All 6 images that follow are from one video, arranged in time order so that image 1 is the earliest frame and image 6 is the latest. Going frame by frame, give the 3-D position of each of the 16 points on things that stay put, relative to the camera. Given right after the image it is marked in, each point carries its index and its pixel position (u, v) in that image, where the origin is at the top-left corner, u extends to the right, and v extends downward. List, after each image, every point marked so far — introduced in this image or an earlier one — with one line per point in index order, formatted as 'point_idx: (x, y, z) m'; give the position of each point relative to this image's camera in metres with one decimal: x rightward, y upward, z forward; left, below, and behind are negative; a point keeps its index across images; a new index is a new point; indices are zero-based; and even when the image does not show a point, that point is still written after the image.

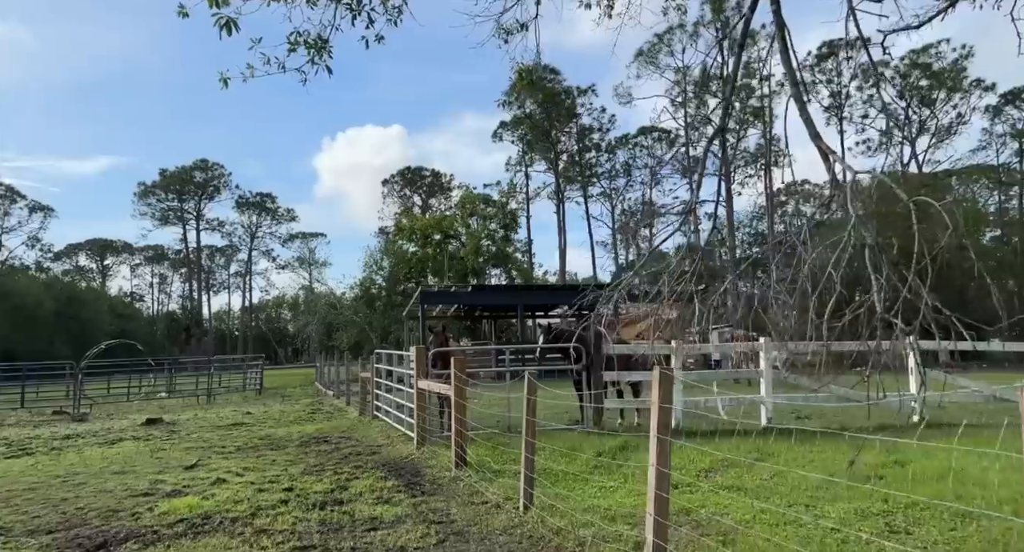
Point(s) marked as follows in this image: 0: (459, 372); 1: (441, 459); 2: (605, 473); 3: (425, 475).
0: (-0.5, -1.0, +7.5) m
1: (-0.7, -1.9, +8.3) m
2: (+0.8, -1.7, +6.8) m
3: (-0.9, -1.9, +7.6) m
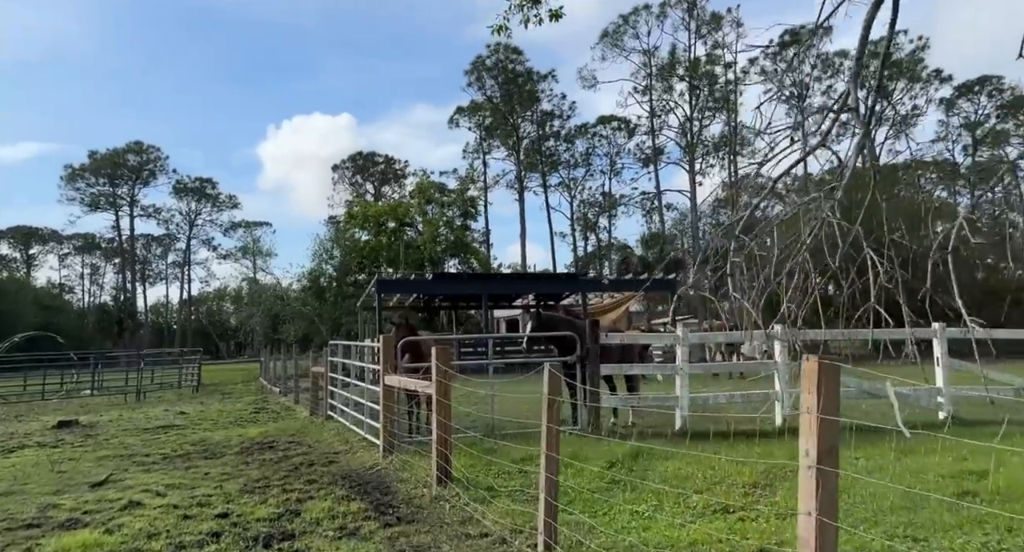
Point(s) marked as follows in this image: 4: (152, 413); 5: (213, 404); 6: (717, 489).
0: (-0.6, -0.7, +6.0) m
1: (-0.8, -1.7, +6.8) m
2: (+0.8, -1.4, +5.4) m
3: (-0.9, -1.7, +6.1) m
4: (-7.4, -2.8, +16.1) m
5: (-6.9, -3.0, +18.1) m
6: (+1.3, -1.4, +5.1) m
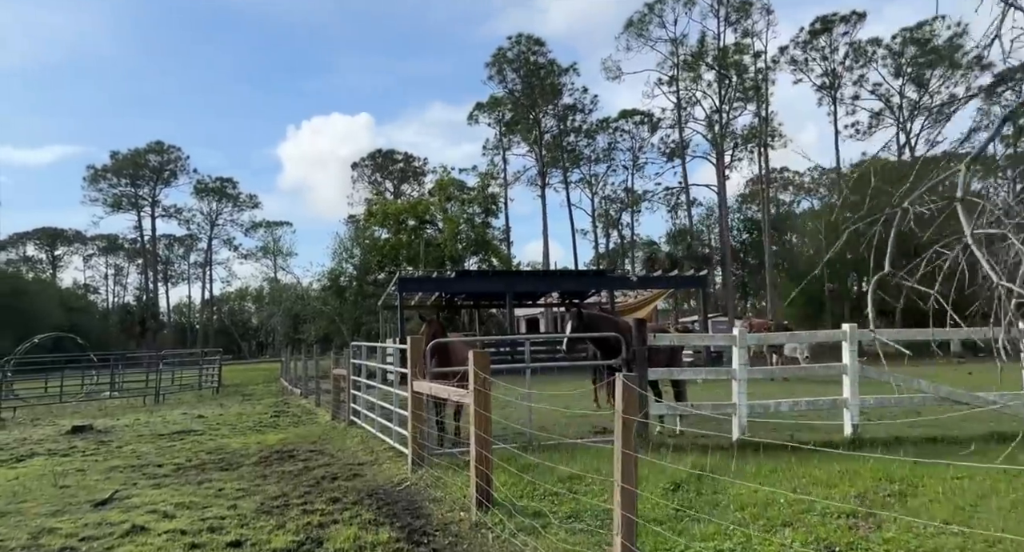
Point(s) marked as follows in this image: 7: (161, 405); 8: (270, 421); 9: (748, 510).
0: (-0.2, -0.7, +5.3) m
1: (-0.4, -1.6, +6.1) m
2: (+1.1, -1.4, +4.7) m
3: (-0.6, -1.7, +5.4) m
4: (-6.8, -2.8, +15.5) m
5: (-6.2, -2.9, +17.5) m
6: (+1.6, -1.3, +4.3) m
7: (-8.6, -3.2, +19.3) m
8: (-4.3, -2.6, +13.9) m
9: (+1.3, -1.3, +4.4) m
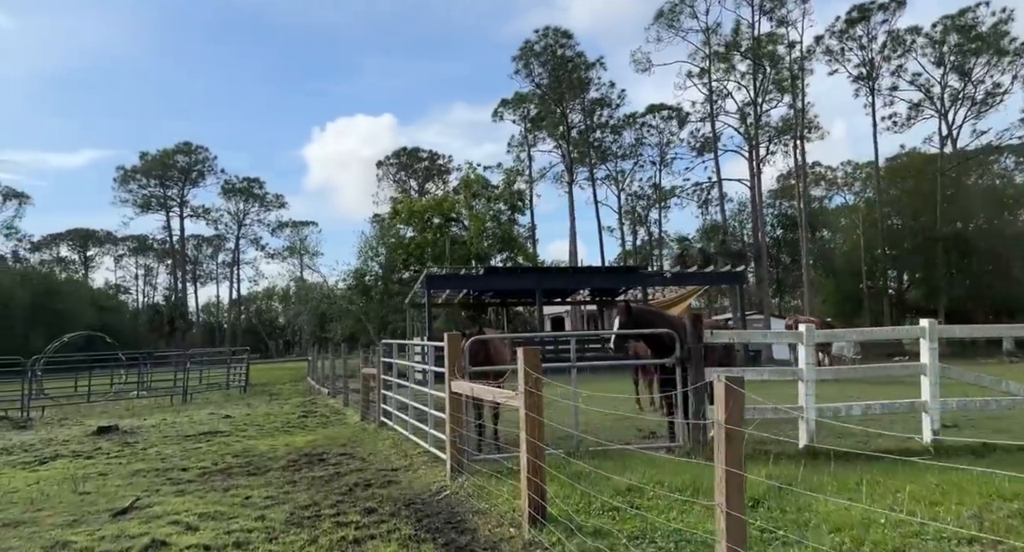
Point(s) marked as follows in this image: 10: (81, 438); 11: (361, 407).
0: (+0.1, -0.6, +4.7) m
1: (-0.1, -1.6, +5.6) m
2: (+1.4, -1.3, +4.1) m
3: (-0.2, -1.6, +4.9) m
4: (-6.1, -2.7, +15.2) m
5: (-5.5, -2.9, +17.2) m
6: (+1.9, -1.2, +3.8) m
7: (-7.8, -3.1, +19.0) m
8: (-3.7, -2.5, +13.5) m
9: (+1.7, -1.3, +3.9) m
10: (-6.9, -2.6, +12.5) m
11: (-2.6, -2.2, +13.4) m
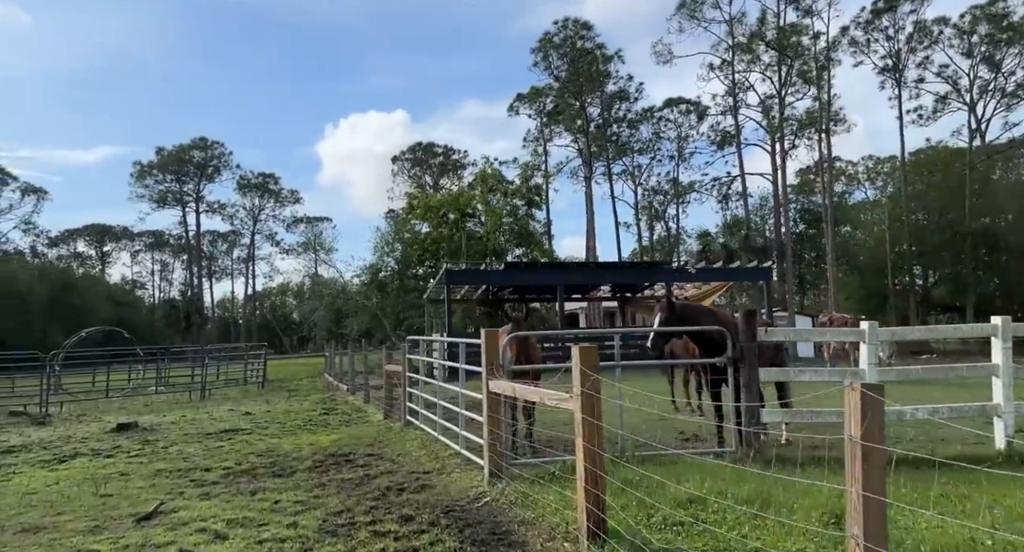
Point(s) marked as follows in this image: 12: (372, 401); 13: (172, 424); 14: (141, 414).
0: (+0.4, -0.6, +4.4) m
1: (+0.3, -1.5, +5.2) m
2: (+1.7, -1.3, +3.7) m
3: (+0.1, -1.6, +4.5) m
4: (-5.6, -2.6, +15.0) m
5: (-5.0, -2.8, +16.9) m
6: (+2.2, -1.2, +3.4) m
7: (-7.3, -3.0, +18.8) m
8: (-3.2, -2.4, +13.2) m
9: (+1.9, -1.2, +3.5) m
10: (-6.5, -2.5, +12.3) m
11: (-2.1, -2.1, +13.1) m
12: (-2.8, -2.5, +15.5) m
13: (-5.9, -2.6, +13.6) m
14: (-7.4, -2.7, +15.6) m
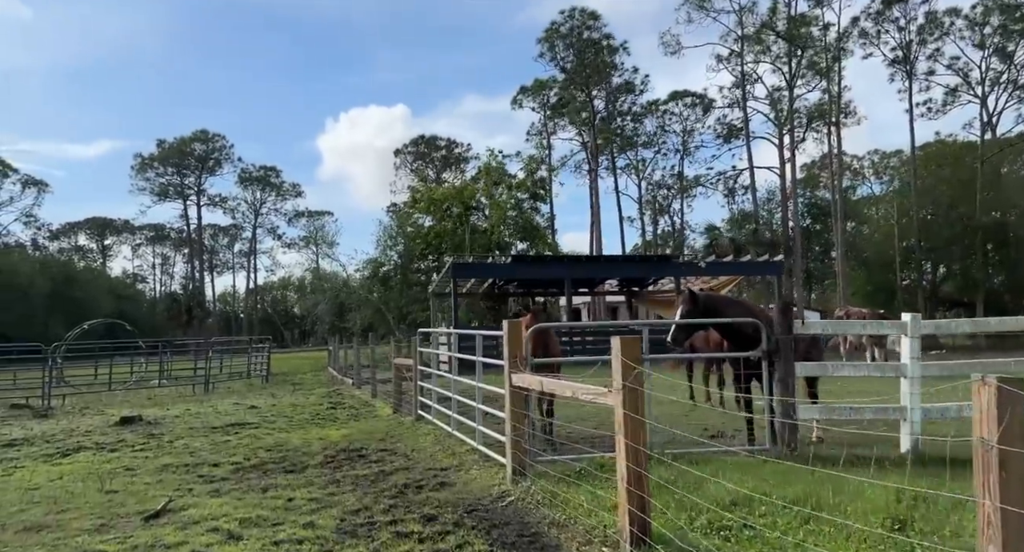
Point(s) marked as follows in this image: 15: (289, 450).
0: (+0.6, -0.5, +4.1) m
1: (+0.4, -1.5, +4.9) m
2: (+1.9, -1.2, +3.4) m
3: (+0.3, -1.5, +4.2) m
4: (-5.4, -2.5, +14.7) m
5: (-4.8, -2.6, +16.7) m
6: (+2.4, -1.1, +3.1) m
7: (-7.1, -2.8, +18.5) m
8: (-3.1, -2.3, +12.9) m
9: (+2.1, -1.2, +3.2) m
10: (-6.3, -2.3, +12.0) m
11: (-1.9, -2.0, +12.8) m
12: (-2.6, -2.3, +15.2) m
13: (-5.7, -2.4, +13.3) m
14: (-7.2, -2.6, +15.3) m
15: (-2.5, -1.9, +8.7) m
